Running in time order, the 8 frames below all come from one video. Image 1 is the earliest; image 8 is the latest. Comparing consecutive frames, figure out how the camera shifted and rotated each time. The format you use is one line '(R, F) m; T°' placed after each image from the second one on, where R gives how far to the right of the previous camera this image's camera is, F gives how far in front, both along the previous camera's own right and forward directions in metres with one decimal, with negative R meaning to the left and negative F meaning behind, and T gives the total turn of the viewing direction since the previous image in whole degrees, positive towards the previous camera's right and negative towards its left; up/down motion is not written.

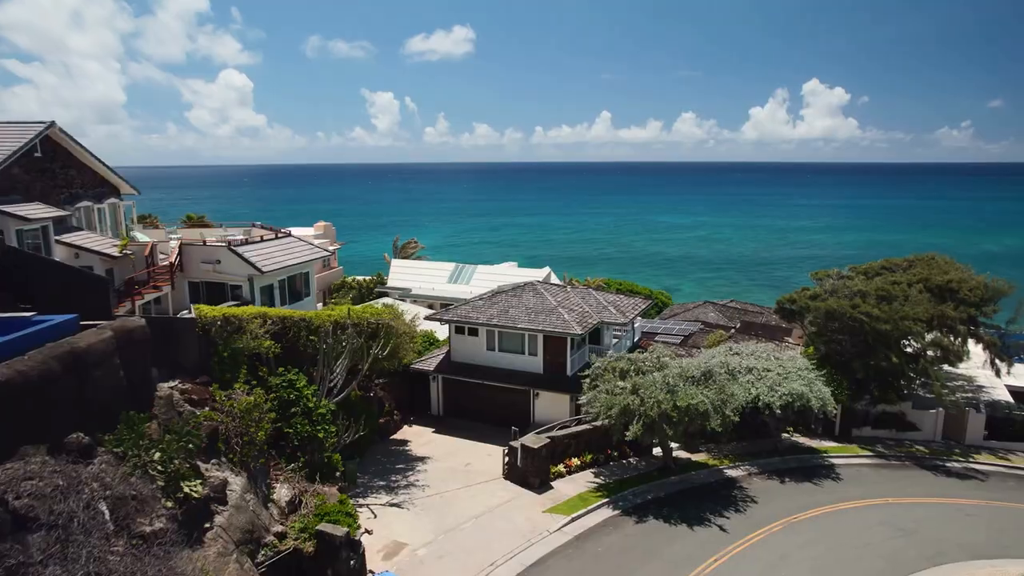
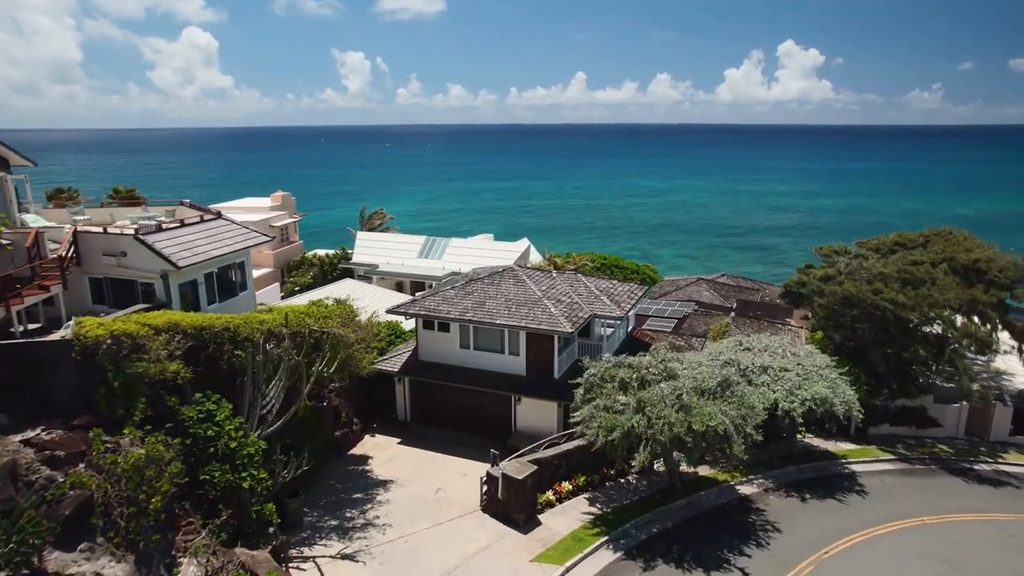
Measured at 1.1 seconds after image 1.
(-0.1, +4.7) m; +2°
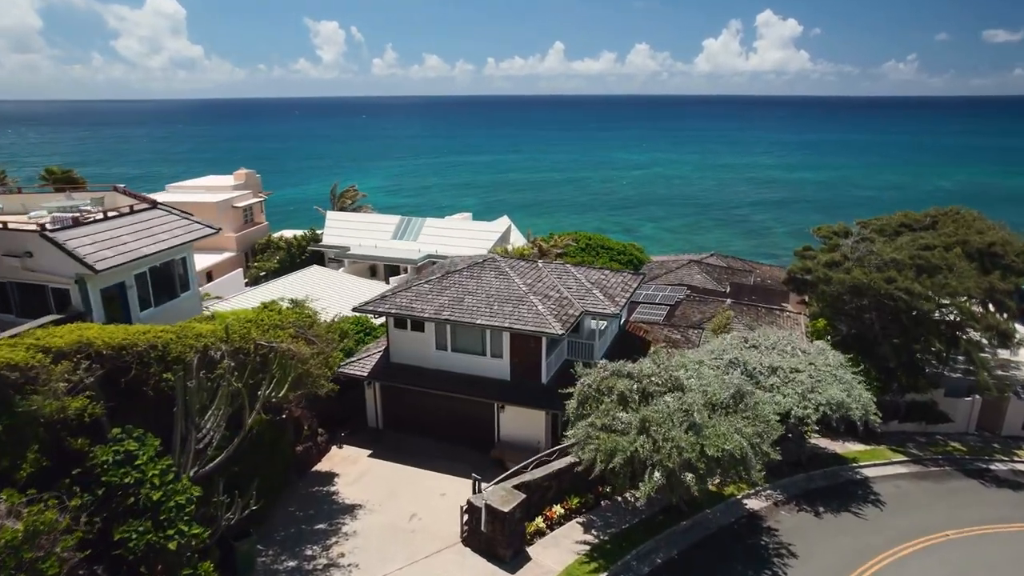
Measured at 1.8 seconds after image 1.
(-0.1, +3.0) m; +2°
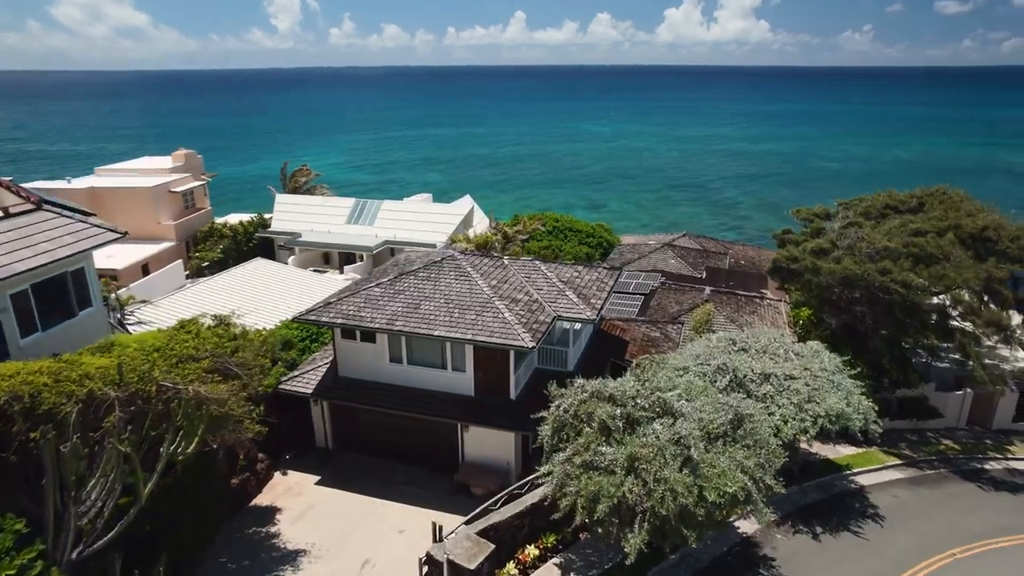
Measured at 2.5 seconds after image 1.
(+0.1, +2.9) m; +3°
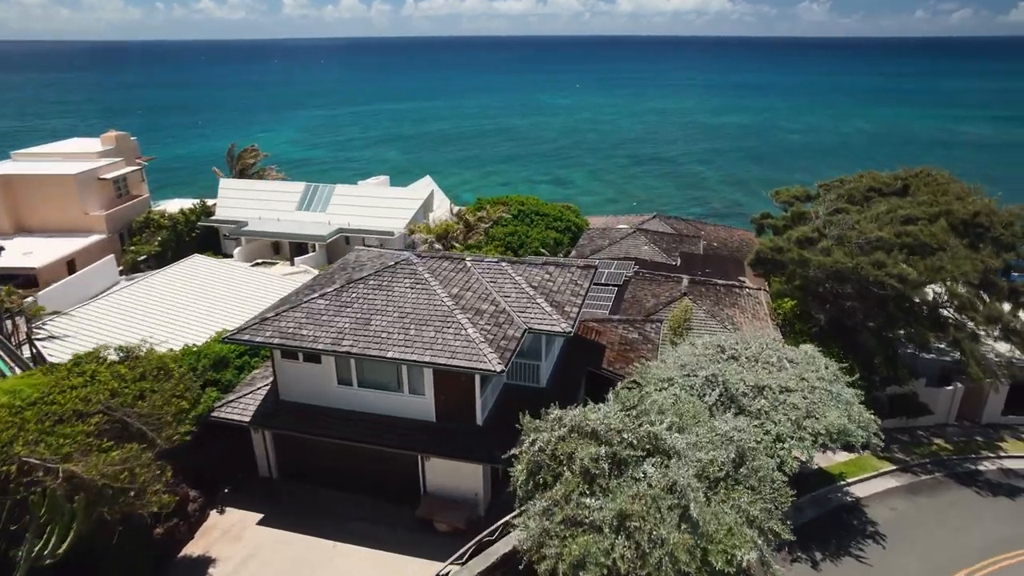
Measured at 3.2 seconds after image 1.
(+0.1, +2.6) m; +3°
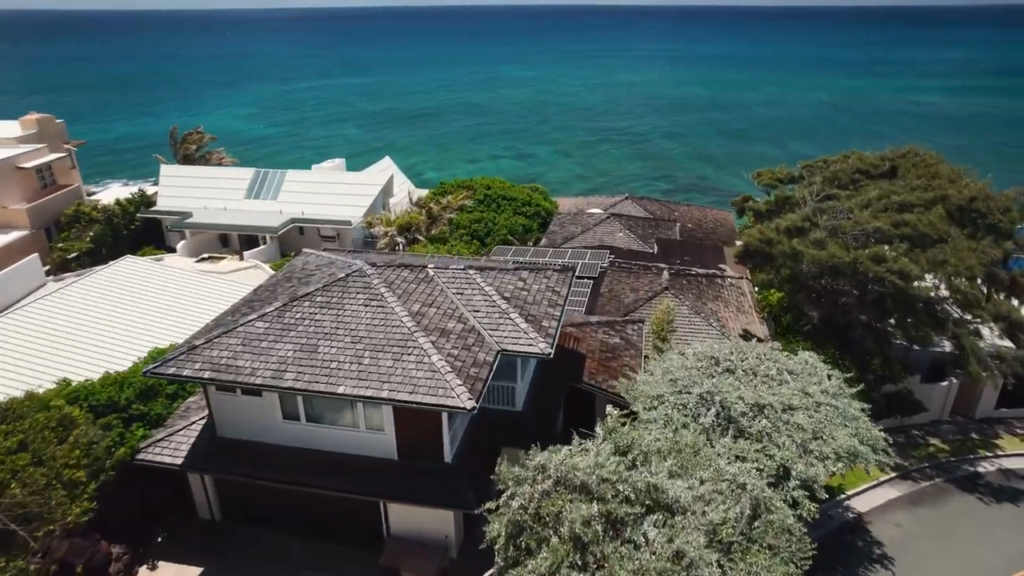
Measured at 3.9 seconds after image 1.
(-0.1, +2.5) m; +3°
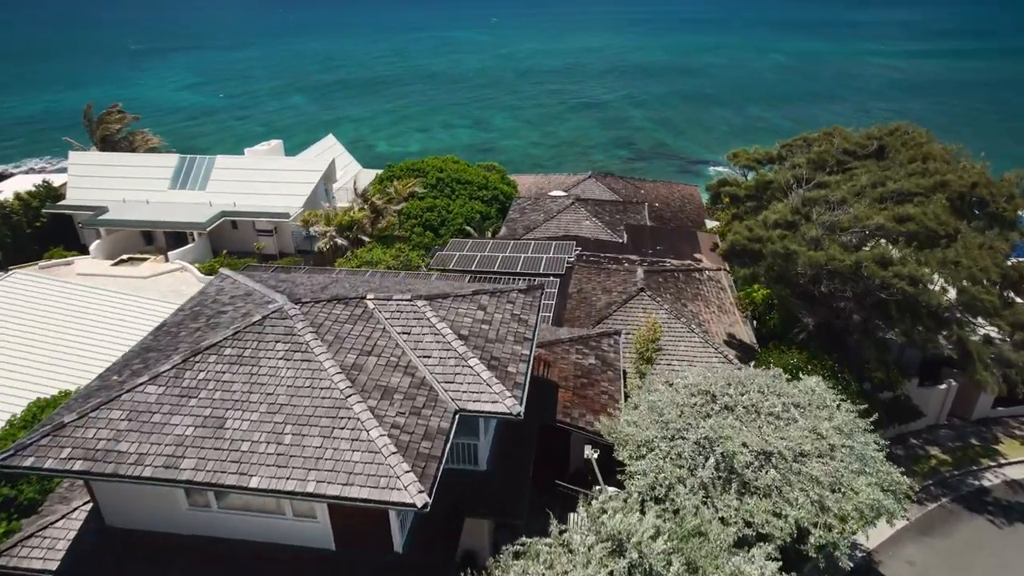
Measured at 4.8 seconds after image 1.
(+0.1, +3.3) m; +4°
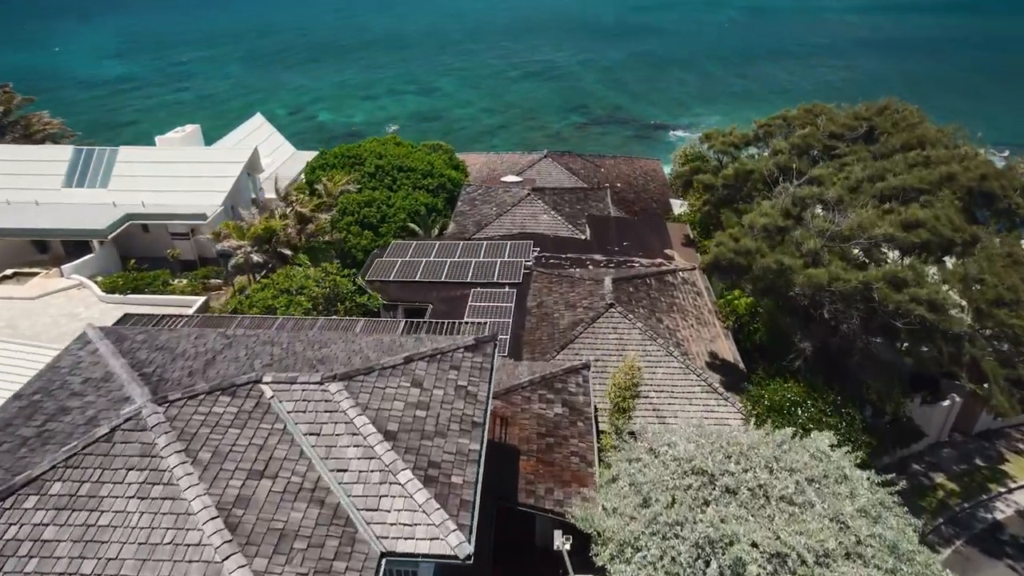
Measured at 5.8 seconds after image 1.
(+0.4, +3.7) m; +4°
